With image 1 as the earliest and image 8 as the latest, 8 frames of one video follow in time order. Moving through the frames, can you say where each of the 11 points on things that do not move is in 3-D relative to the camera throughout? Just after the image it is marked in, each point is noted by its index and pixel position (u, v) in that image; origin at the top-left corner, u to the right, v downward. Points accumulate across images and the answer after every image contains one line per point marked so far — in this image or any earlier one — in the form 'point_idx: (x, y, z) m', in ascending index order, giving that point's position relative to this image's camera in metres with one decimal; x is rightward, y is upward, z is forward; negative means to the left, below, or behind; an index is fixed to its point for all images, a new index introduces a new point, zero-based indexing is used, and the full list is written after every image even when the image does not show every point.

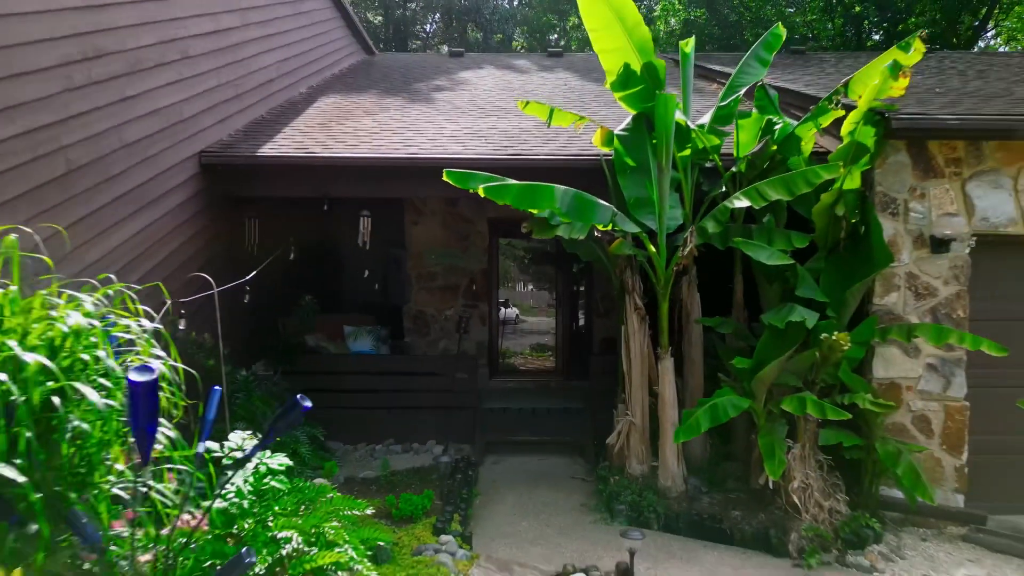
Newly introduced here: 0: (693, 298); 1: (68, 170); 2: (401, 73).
0: (+1.1, 0.0, +4.6) m
1: (-2.0, +0.5, +3.5) m
2: (-1.3, +2.5, +9.0) m
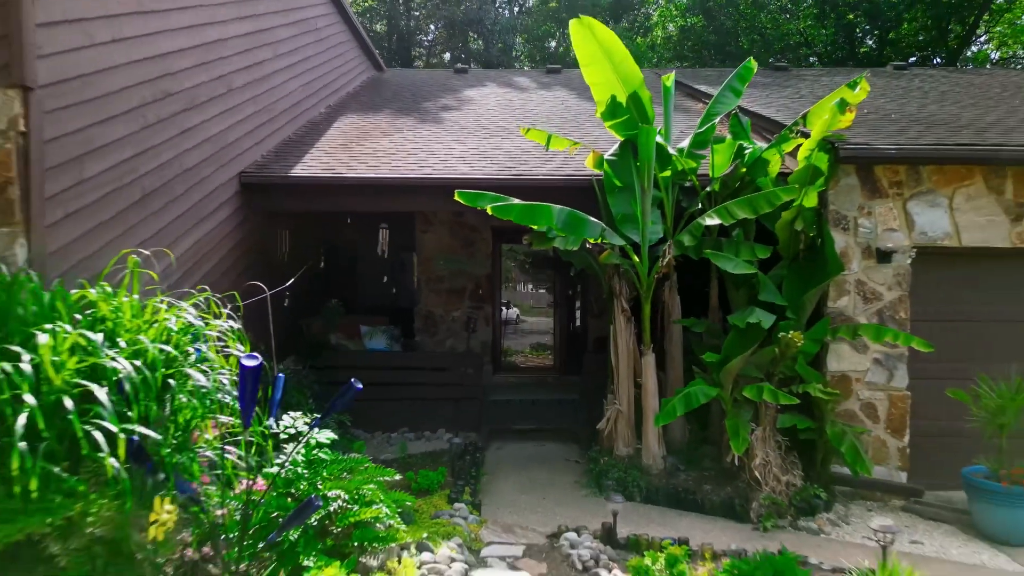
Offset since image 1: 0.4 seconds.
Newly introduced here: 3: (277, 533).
0: (+1.1, -0.1, +5.2) m
1: (-2.0, +0.5, +4.2) m
2: (-1.2, +2.4, +9.6) m
3: (-0.9, -0.9, +3.0) m
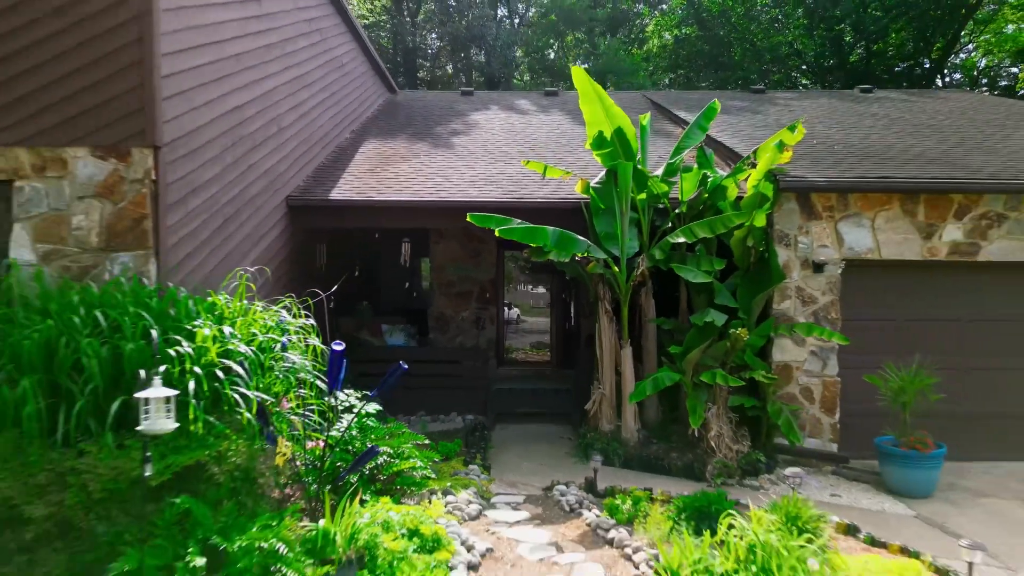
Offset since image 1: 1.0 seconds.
0: (+1.1, -0.1, +6.4) m
1: (-2.0, +0.5, +5.3) m
2: (-1.2, +2.4, +10.8) m
3: (-0.9, -1.0, +4.2) m
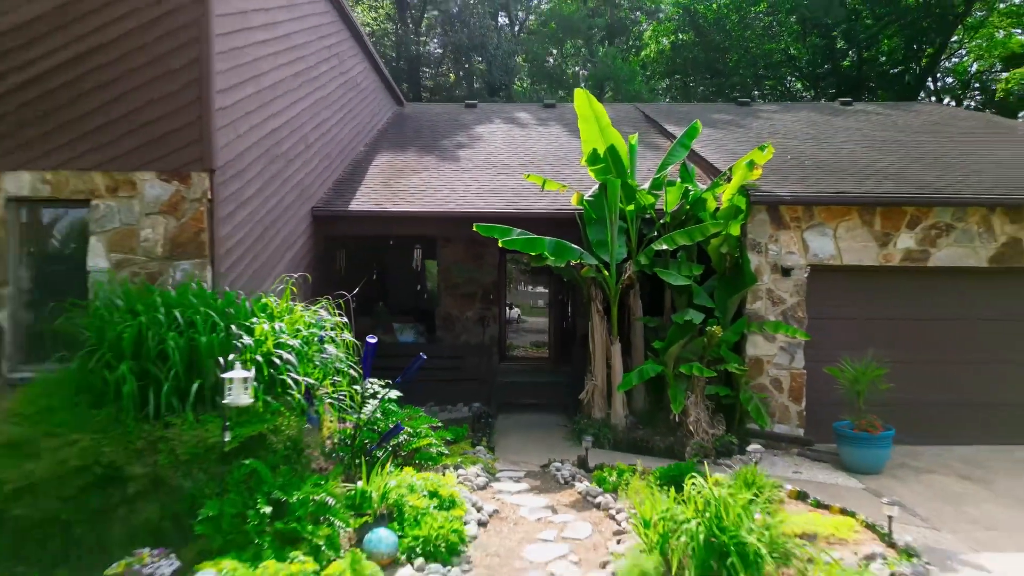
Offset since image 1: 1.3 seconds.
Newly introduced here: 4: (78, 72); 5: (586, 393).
0: (+1.1, -0.1, +7.1) m
1: (-2.0, +0.4, +6.1) m
2: (-1.2, +2.4, +11.5) m
3: (-0.9, -1.0, +4.9) m
4: (-2.8, +1.4, +5.0) m
5: (+0.7, -1.0, +7.2) m
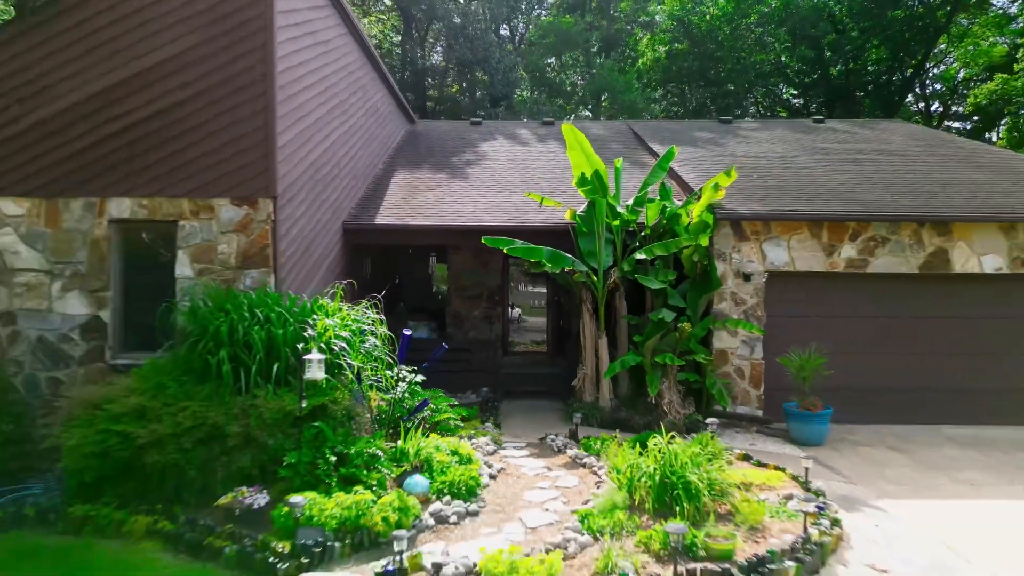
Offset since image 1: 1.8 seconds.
0: (+1.2, -0.2, +8.4) m
1: (-1.9, +0.4, +7.3) m
2: (-1.2, +2.3, +12.8) m
3: (-0.8, -1.0, +6.2) m
4: (-2.8, +1.4, +6.3) m
5: (+0.7, -1.0, +8.5) m
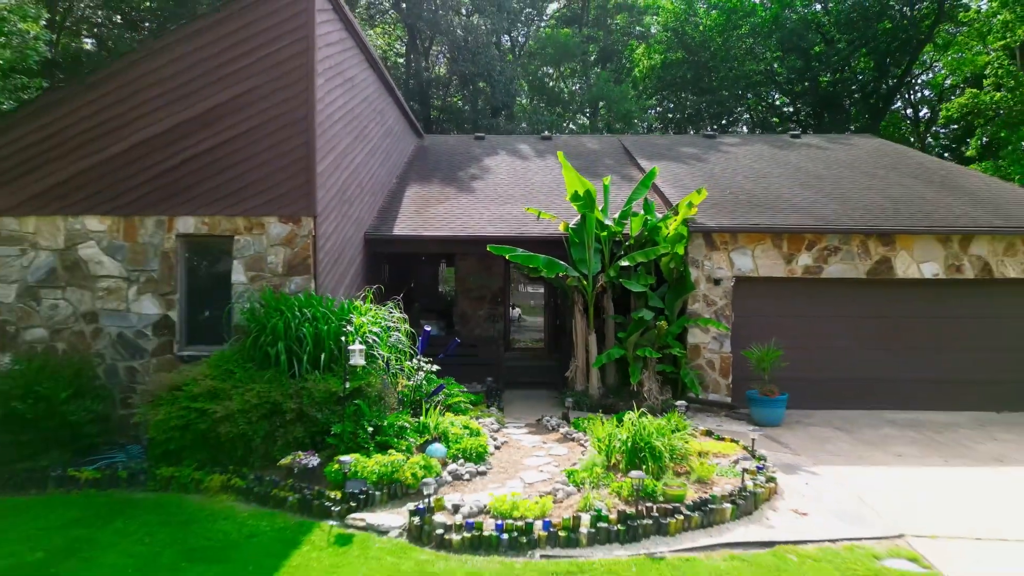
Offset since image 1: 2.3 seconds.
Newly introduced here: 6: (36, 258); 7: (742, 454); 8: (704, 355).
0: (+1.2, -0.2, +9.6) m
1: (-1.9, +0.4, +8.6) m
2: (-1.2, +2.3, +14.0) m
3: (-0.8, -1.1, +7.4) m
4: (-2.7, +1.3, +7.5) m
5: (+0.7, -1.0, +9.7) m
6: (-4.7, +0.3, +7.6) m
7: (+2.0, -1.4, +6.8) m
8: (+2.3, -0.8, +9.4) m
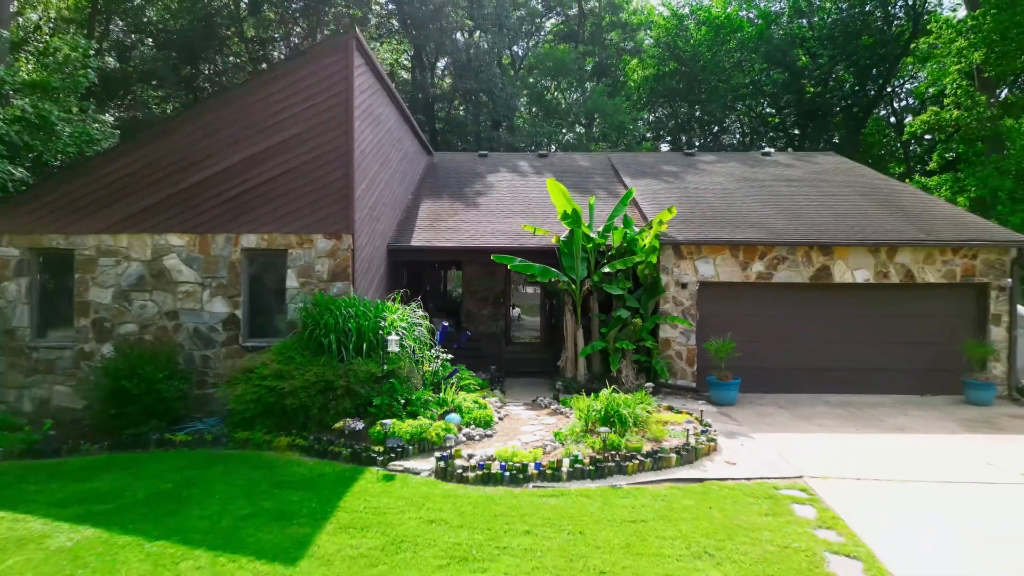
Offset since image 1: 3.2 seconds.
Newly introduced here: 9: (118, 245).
0: (+1.2, -0.3, +11.4) m
1: (-1.9, +0.3, +10.4) m
2: (-1.2, +2.3, +15.8) m
3: (-0.8, -1.1, +9.2) m
4: (-2.7, +1.3, +9.3) m
5: (+0.7, -1.1, +11.5) m
6: (-4.7, +0.3, +9.4) m
7: (+2.0, -1.5, +8.6) m
8: (+2.3, -0.9, +11.2) m
9: (-4.8, +0.5, +9.4) m
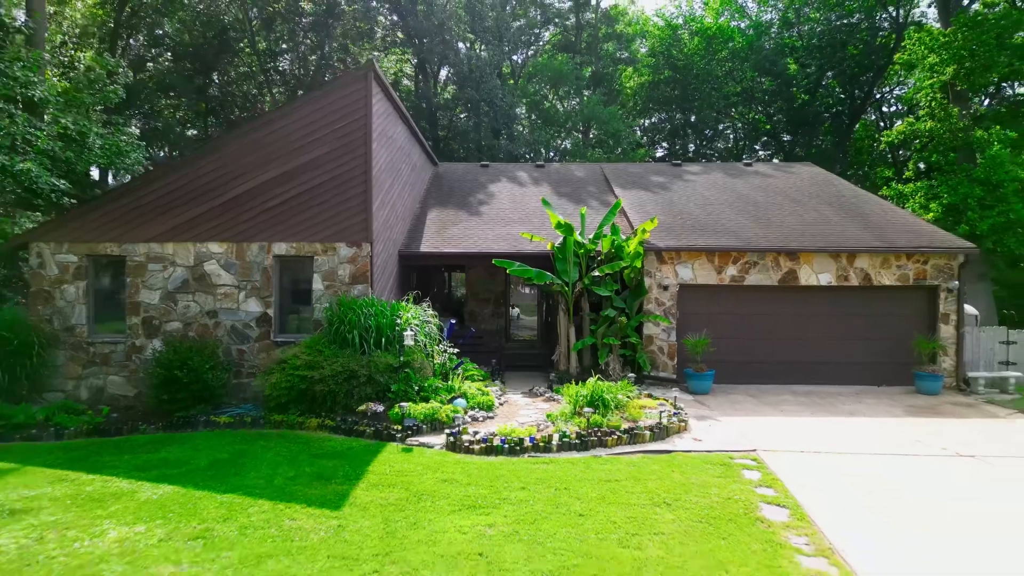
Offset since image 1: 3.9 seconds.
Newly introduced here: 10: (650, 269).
0: (+1.2, -0.3, +12.7) m
1: (-1.9, +0.3, +11.7) m
2: (-1.2, +2.2, +17.1) m
3: (-0.8, -1.1, +10.5) m
4: (-2.8, +1.3, +10.6) m
5: (+0.7, -1.1, +12.8) m
6: (-4.7, +0.2, +10.7) m
7: (+2.0, -1.5, +9.9) m
8: (+2.3, -0.9, +12.5) m
9: (-4.8, +0.5, +10.7) m
10: (+2.2, +0.3, +12.5) m
